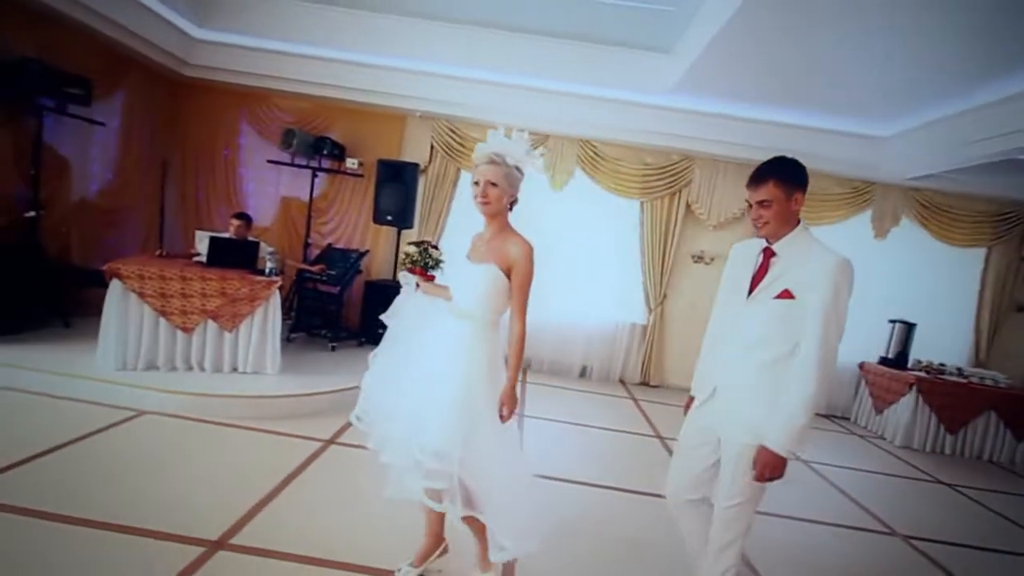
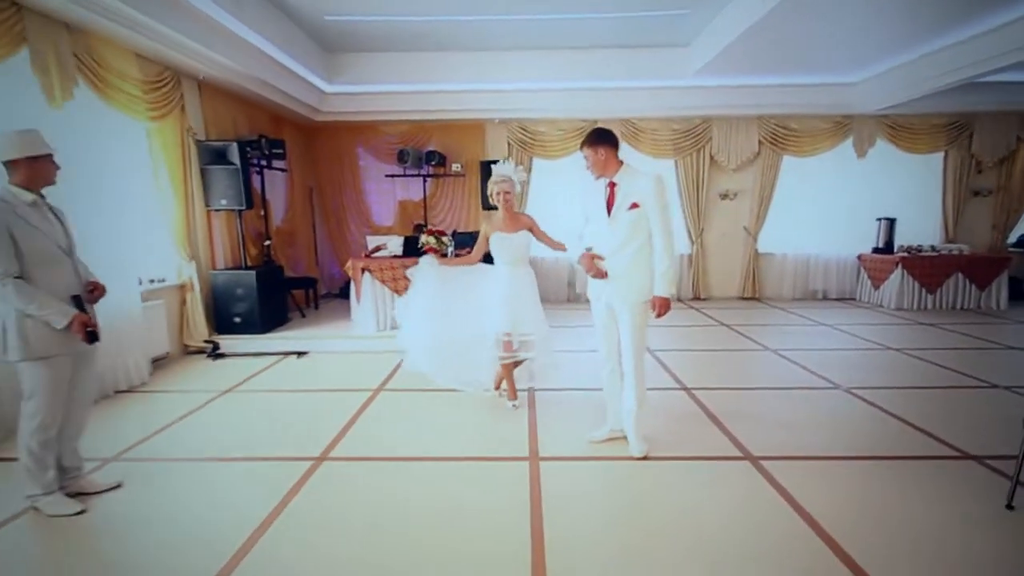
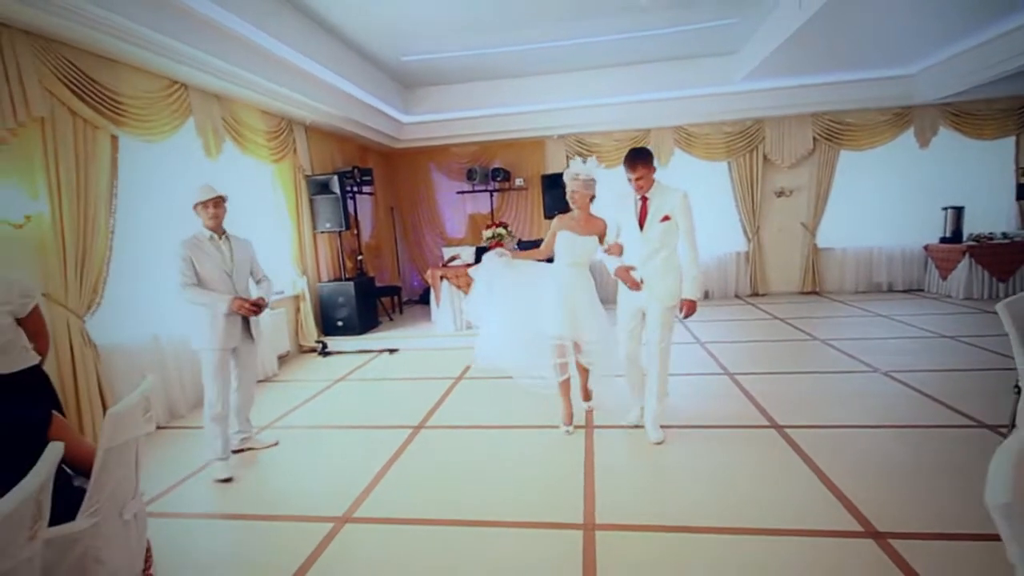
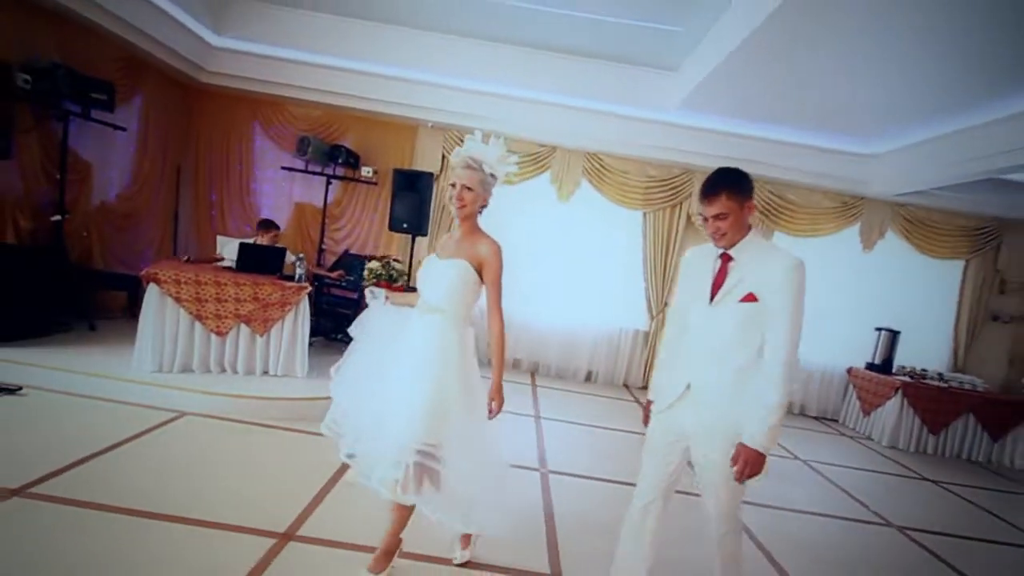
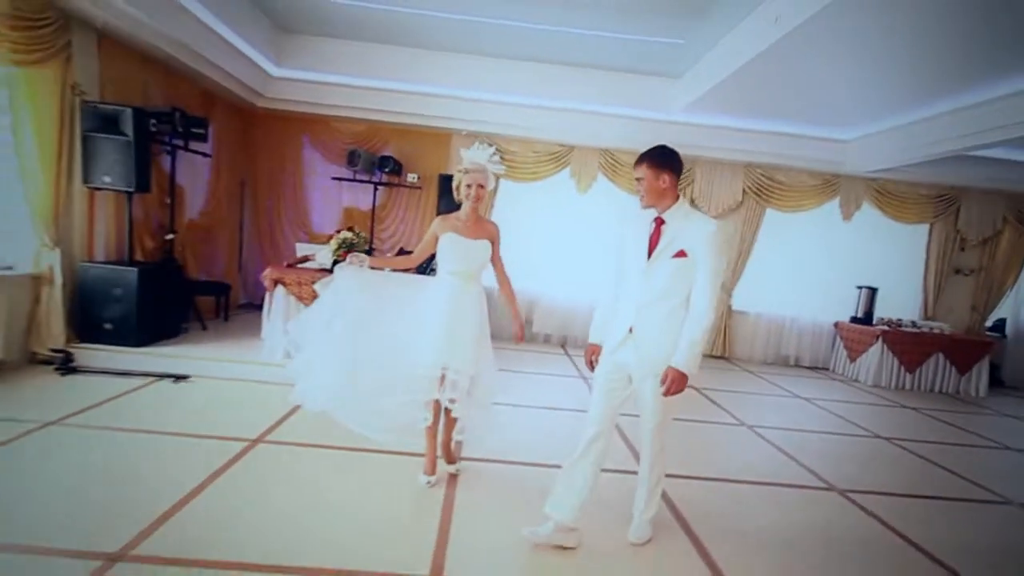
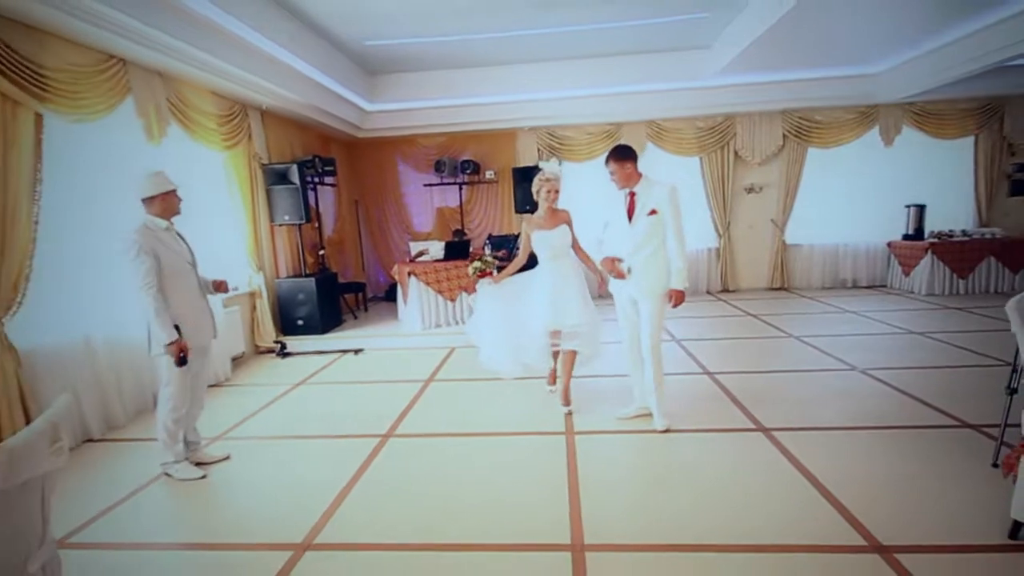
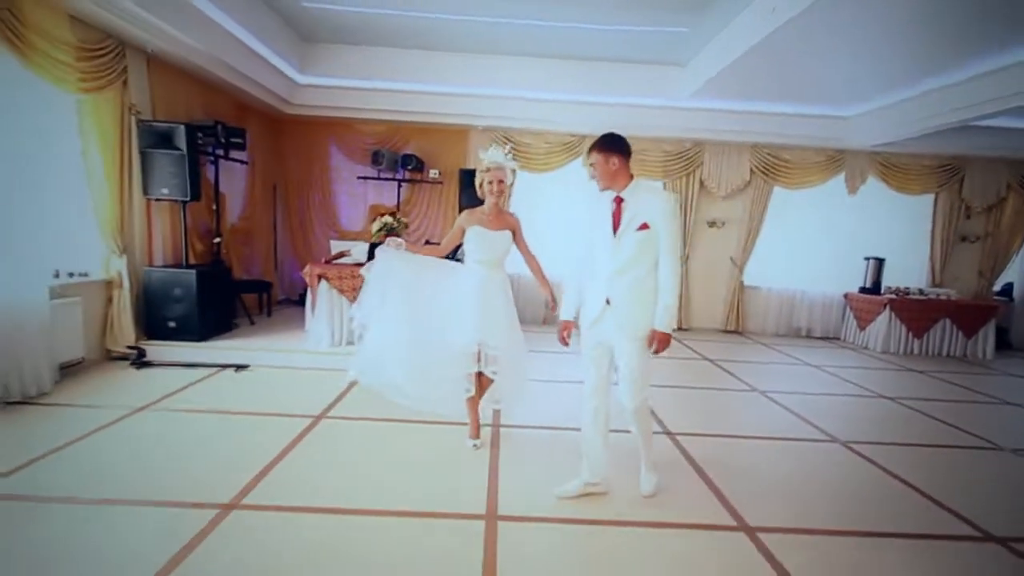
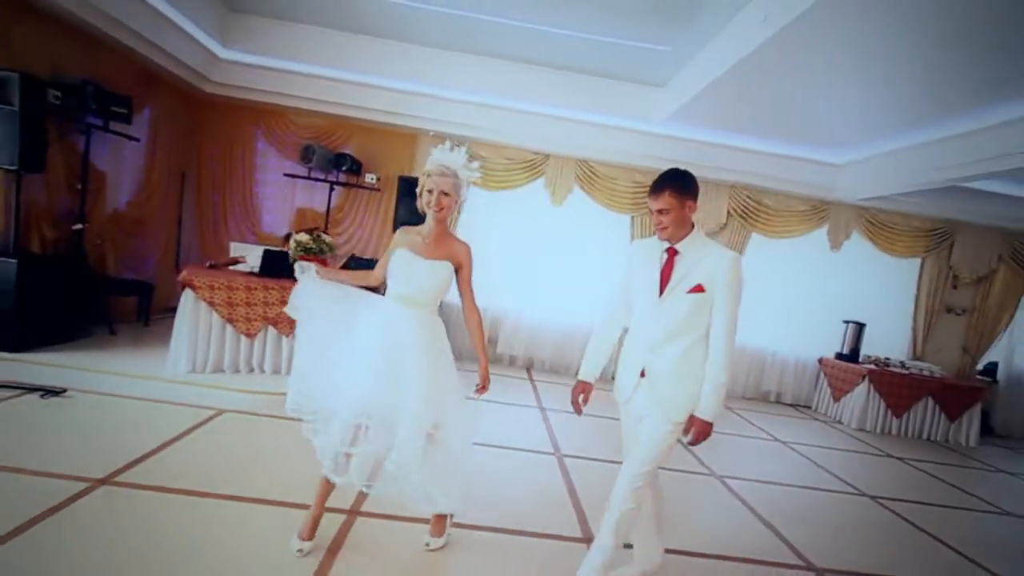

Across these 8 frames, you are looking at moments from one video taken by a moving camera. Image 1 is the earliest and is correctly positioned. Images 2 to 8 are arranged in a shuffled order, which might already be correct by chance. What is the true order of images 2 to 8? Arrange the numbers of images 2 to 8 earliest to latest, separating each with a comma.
4, 8, 5, 7, 2, 6, 3
